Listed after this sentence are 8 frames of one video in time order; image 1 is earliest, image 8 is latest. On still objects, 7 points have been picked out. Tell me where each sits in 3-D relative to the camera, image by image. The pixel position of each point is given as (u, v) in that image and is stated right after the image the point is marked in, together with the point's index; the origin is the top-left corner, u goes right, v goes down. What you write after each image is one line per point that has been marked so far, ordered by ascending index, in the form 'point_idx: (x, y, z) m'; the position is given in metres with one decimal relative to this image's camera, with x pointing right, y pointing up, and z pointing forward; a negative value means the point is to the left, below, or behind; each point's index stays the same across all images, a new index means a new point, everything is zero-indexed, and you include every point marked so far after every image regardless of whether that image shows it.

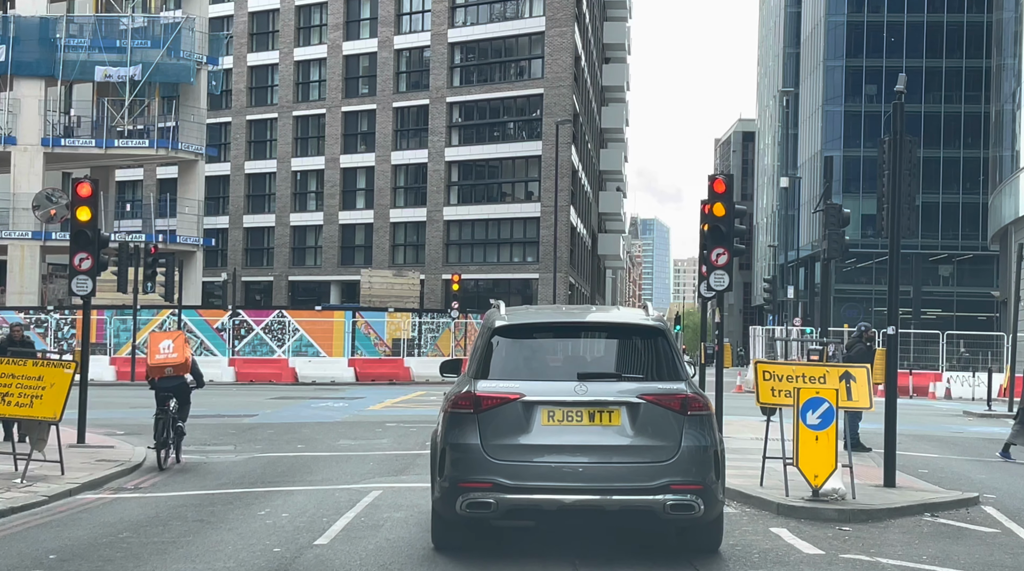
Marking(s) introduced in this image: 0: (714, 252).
0: (+2.9, +0.5, +16.1) m
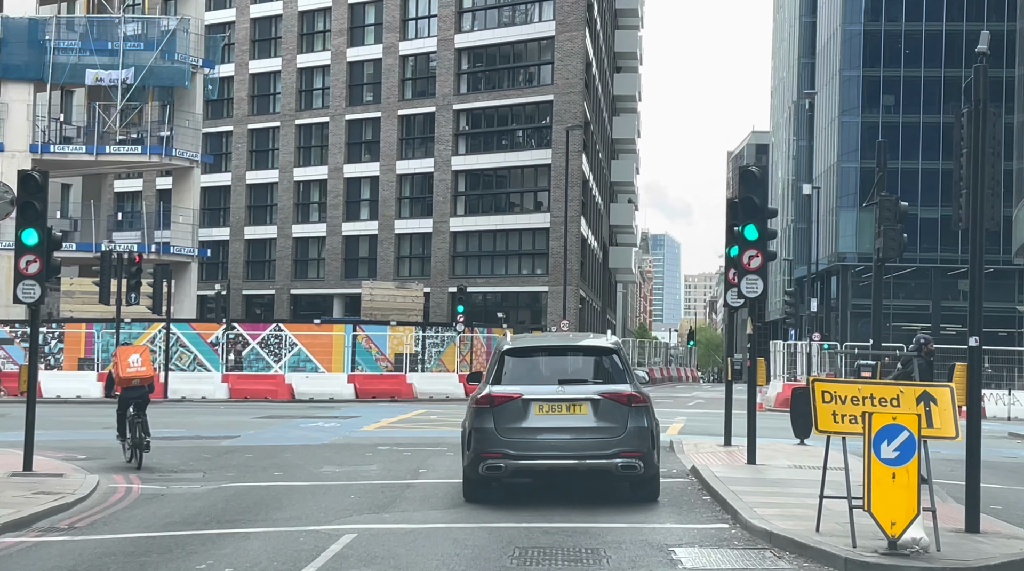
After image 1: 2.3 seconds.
0: (+3.0, +0.4, +14.3) m
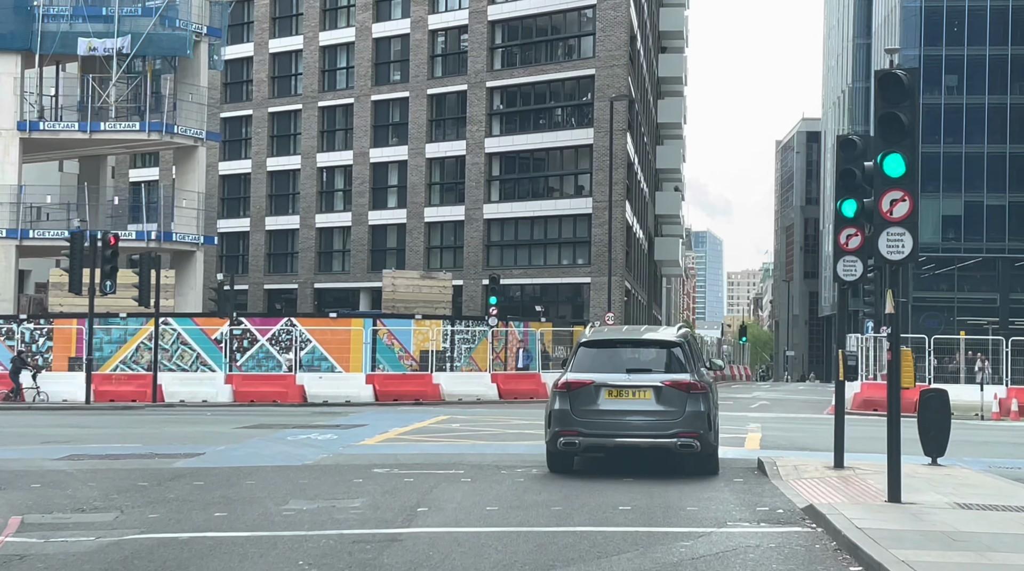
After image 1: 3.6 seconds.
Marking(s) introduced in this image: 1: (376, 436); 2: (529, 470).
0: (+3.3, +0.8, +9.9) m
1: (-2.1, -2.3, +17.2) m
2: (+0.2, -2.2, +13.4) m
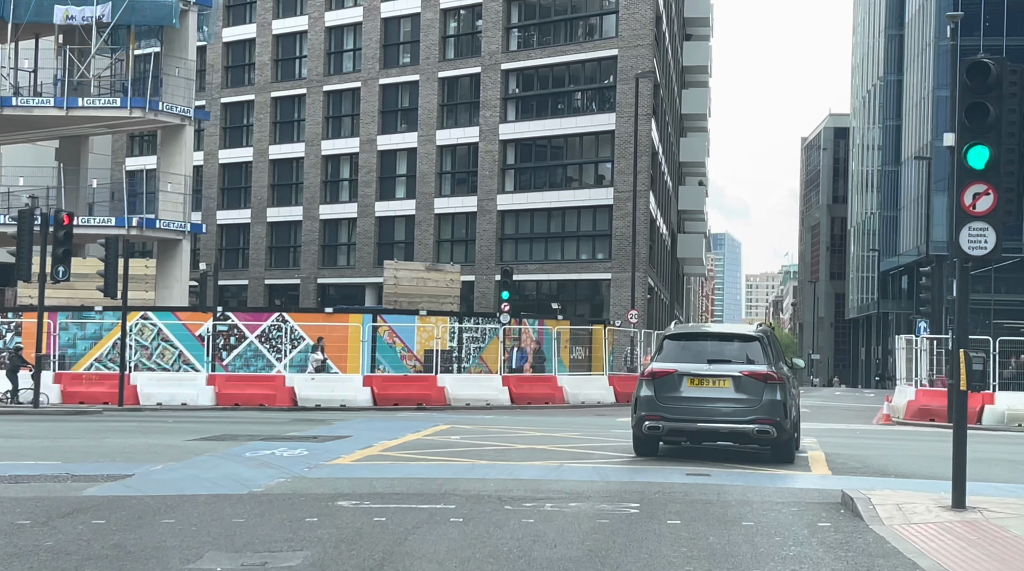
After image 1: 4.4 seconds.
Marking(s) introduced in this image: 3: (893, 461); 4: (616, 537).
0: (+3.3, +1.0, +6.7) m
1: (-2.0, -2.1, +14.1) m
2: (+0.3, -2.0, +10.2) m
3: (+4.9, -2.2, +14.3) m
4: (+0.8, -1.9, +8.5) m
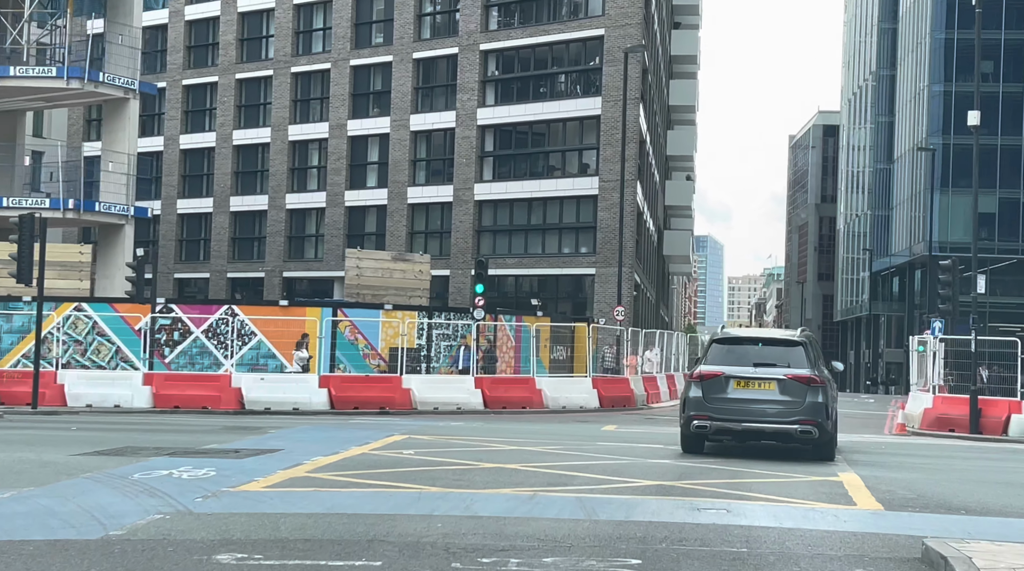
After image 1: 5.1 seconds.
0: (+3.1, +1.2, +3.9) m
1: (-2.4, -1.9, +11.1) m
2: (0.0, -1.8, +7.3) m
3: (+4.5, -2.1, +11.5) m
4: (+0.5, -1.7, +5.6) m
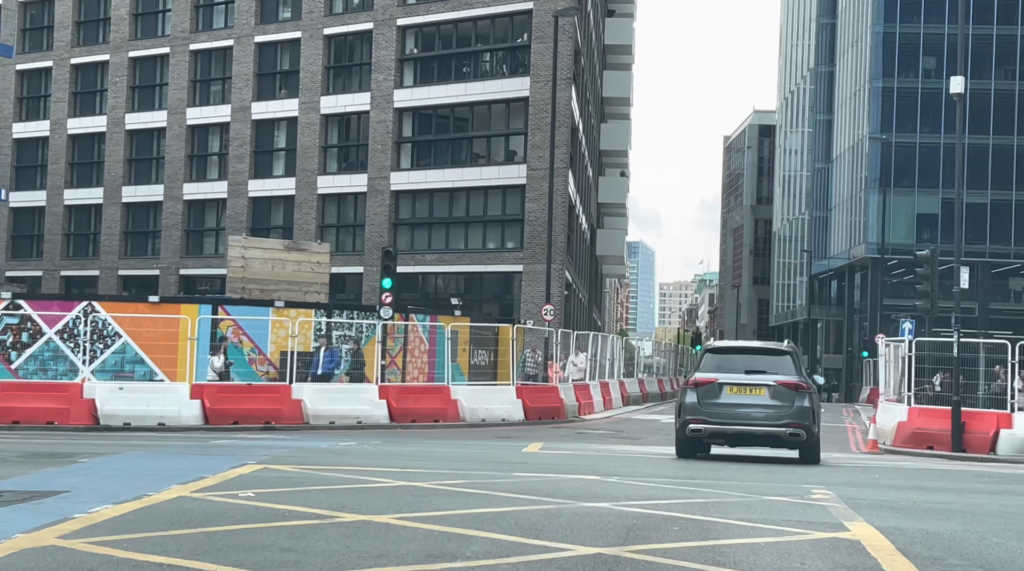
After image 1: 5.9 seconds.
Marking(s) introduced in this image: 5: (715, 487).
0: (+2.6, +1.4, +0.2) m
1: (-3.3, -1.6, +7.2) m
2: (-0.7, -1.5, +3.5) m
3: (+3.6, -1.9, +8.0) m
4: (-0.1, -1.5, +1.8) m
5: (+2.2, -2.1, +11.8) m
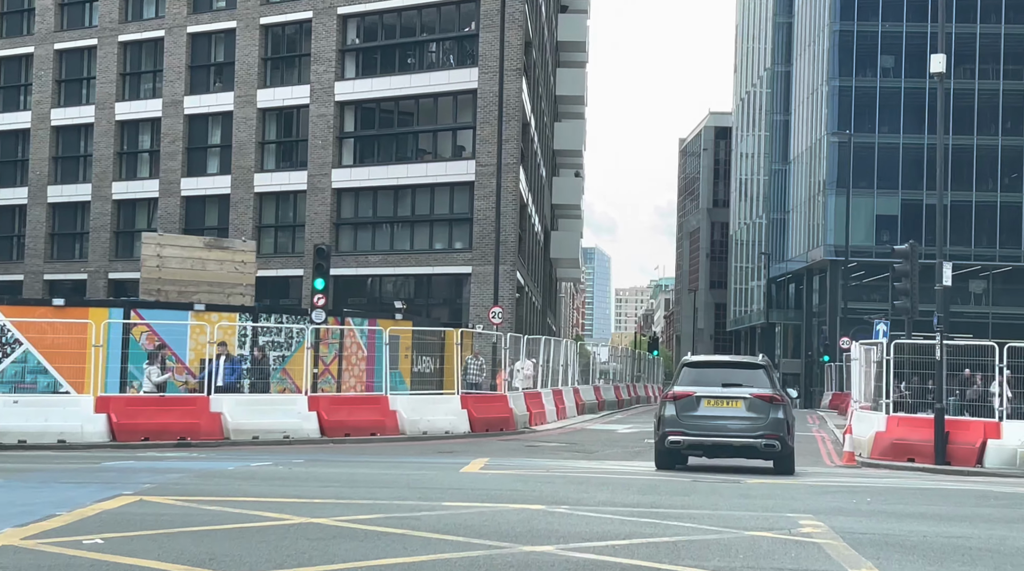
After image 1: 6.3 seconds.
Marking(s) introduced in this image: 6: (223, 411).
0: (+2.4, +1.6, -1.6) m
1: (-3.7, -1.5, +5.0) m
2: (-1.0, -1.4, +1.4) m
3: (+3.1, -1.8, +6.1) m
4: (-0.3, -1.3, -0.2) m
5: (+1.5, -2.0, +9.8) m
6: (-5.3, -2.3, +20.3) m
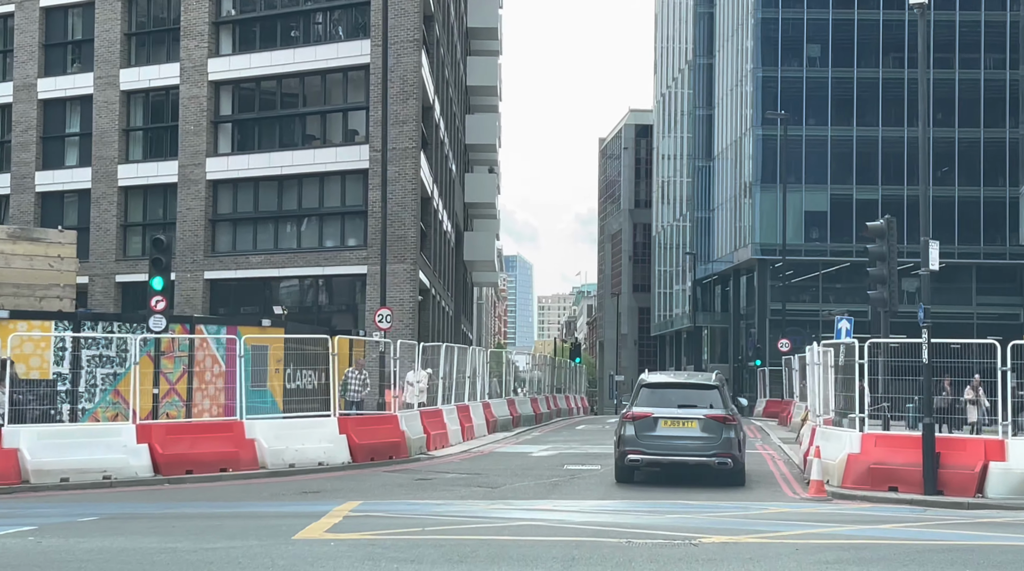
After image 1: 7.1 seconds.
0: (+2.2, +1.9, -5.6) m
1: (-4.4, -1.4, +0.6) m
2: (-1.4, -1.2, -2.8) m
3: (+2.4, -1.5, +2.1) m
4: (-0.6, -1.1, -4.4) m
5: (+0.6, -1.8, +5.7) m
6: (-7.0, -2.3, +15.7) m
